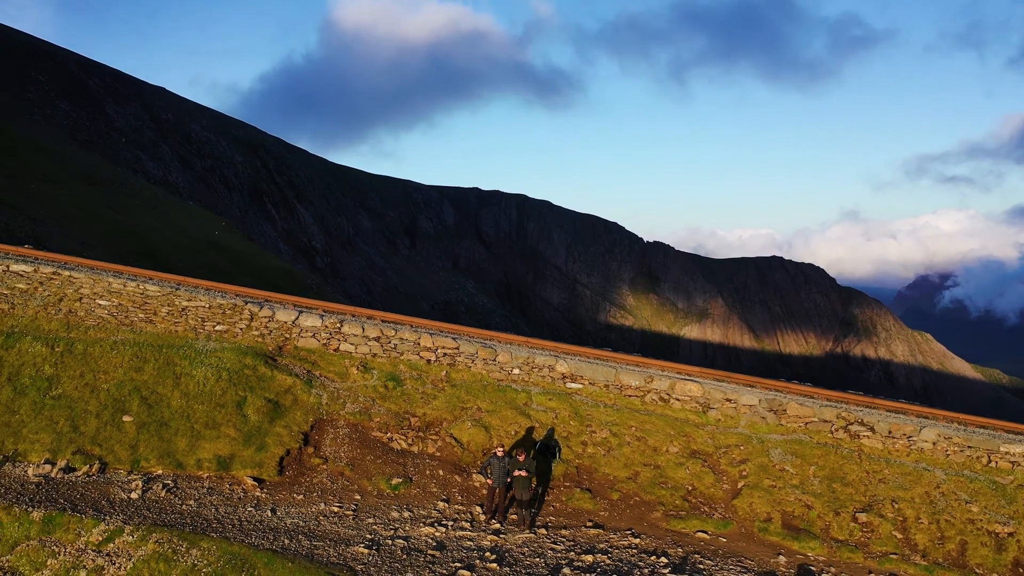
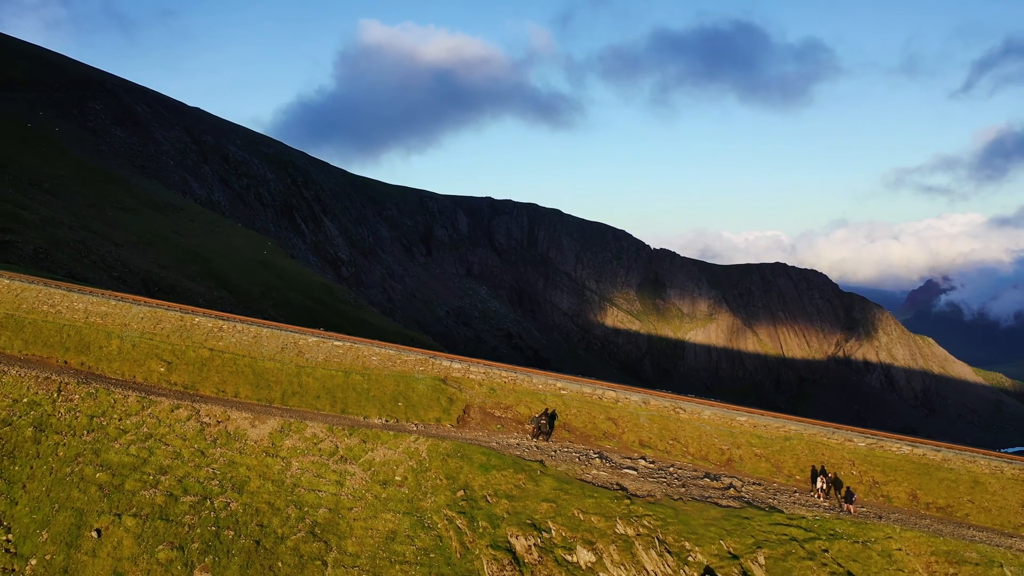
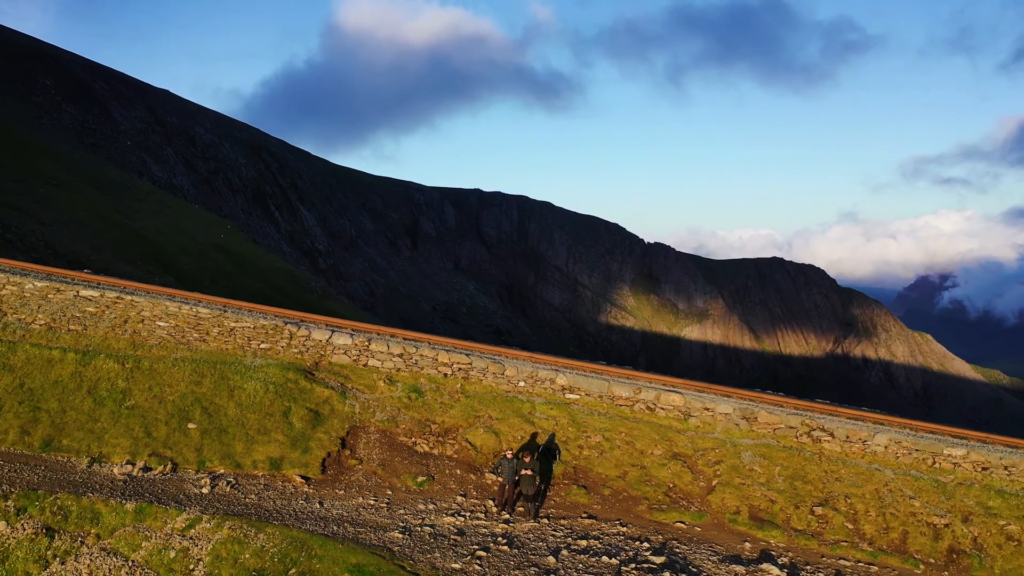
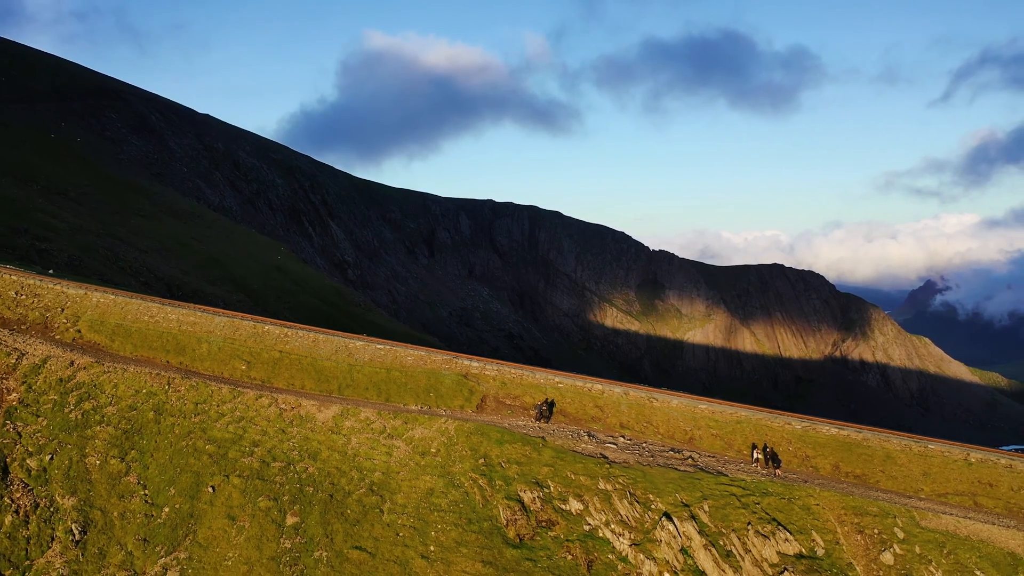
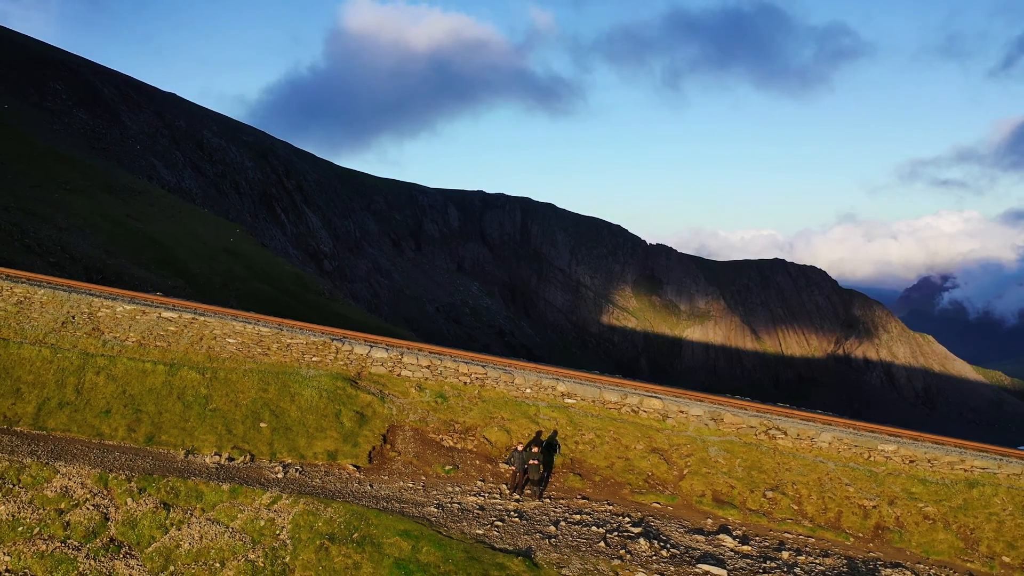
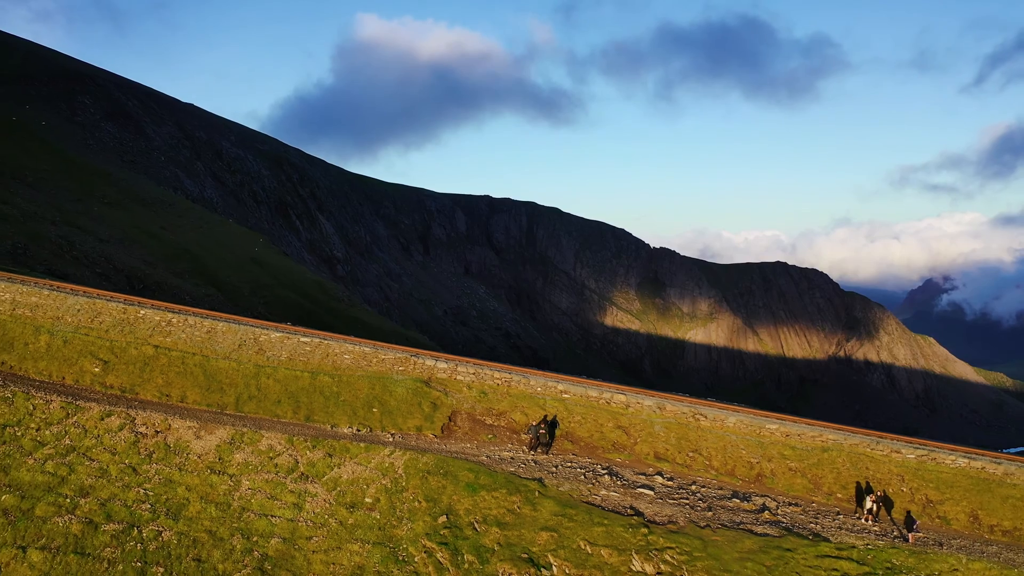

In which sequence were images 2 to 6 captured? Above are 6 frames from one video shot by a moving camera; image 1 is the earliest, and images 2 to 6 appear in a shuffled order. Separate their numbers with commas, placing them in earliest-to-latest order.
3, 5, 6, 2, 4
